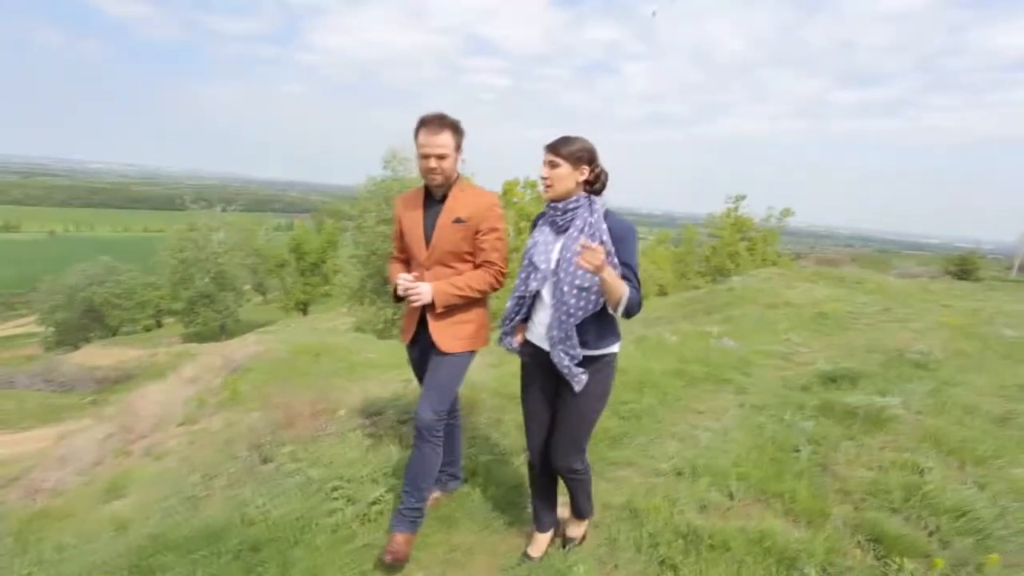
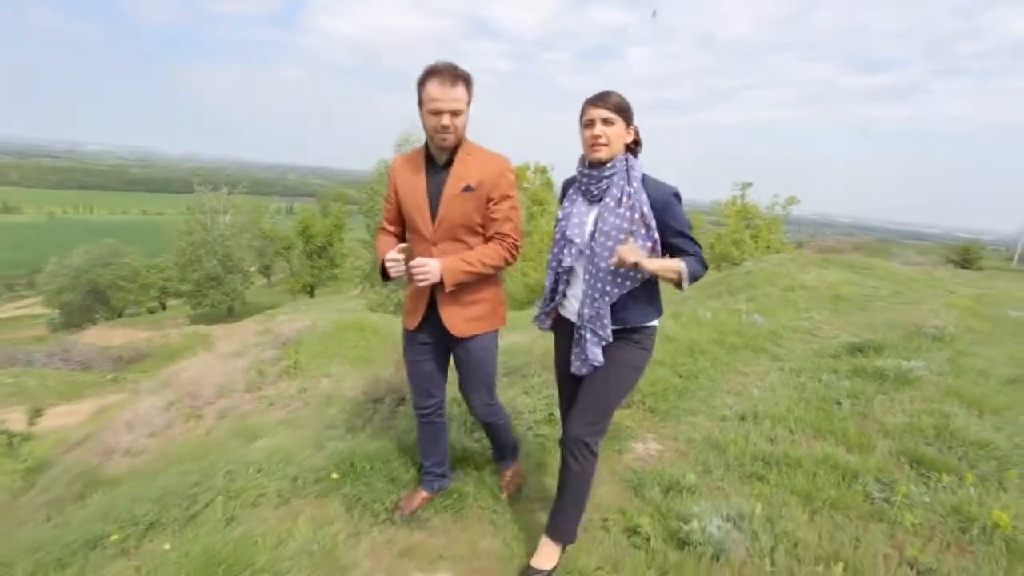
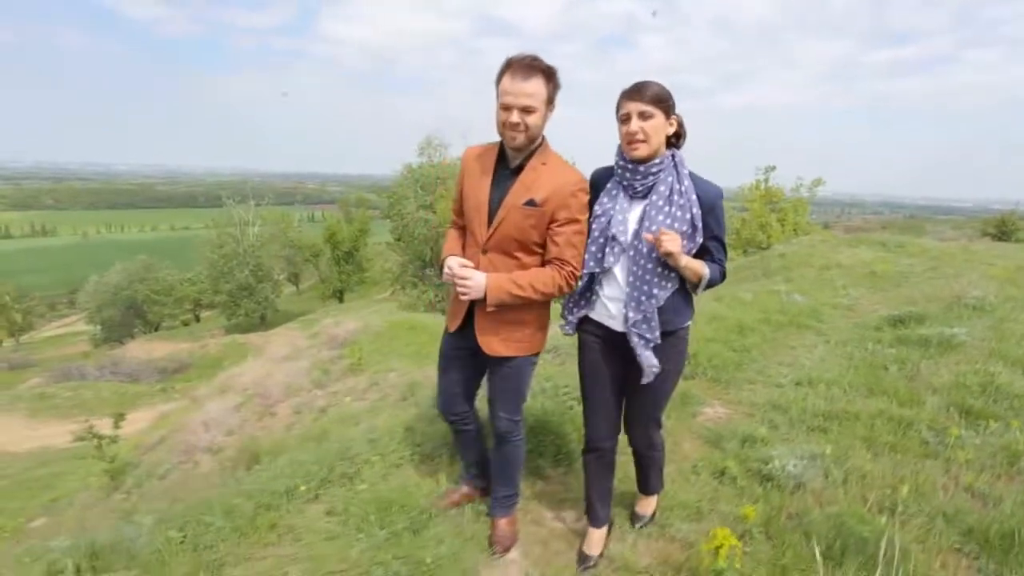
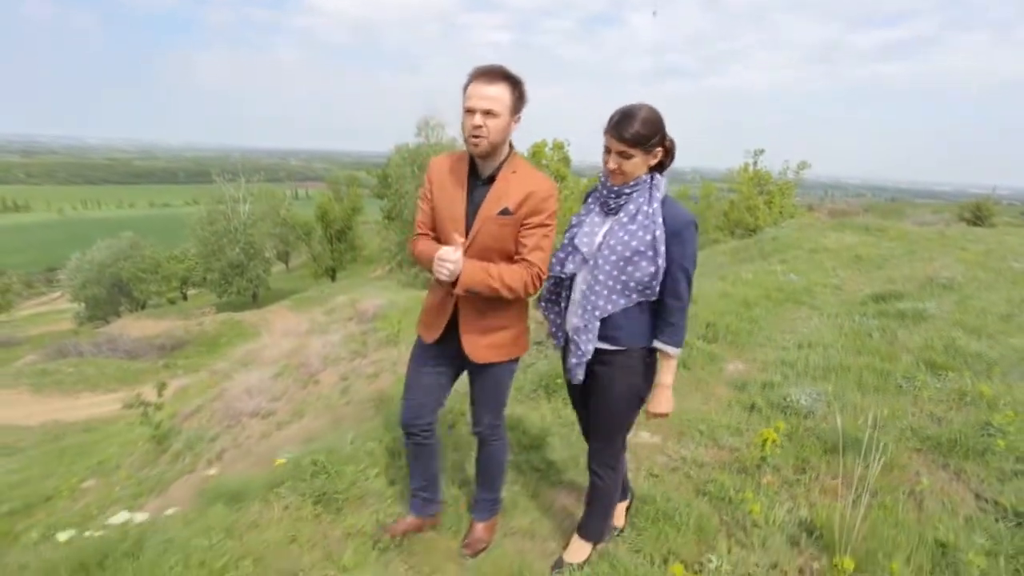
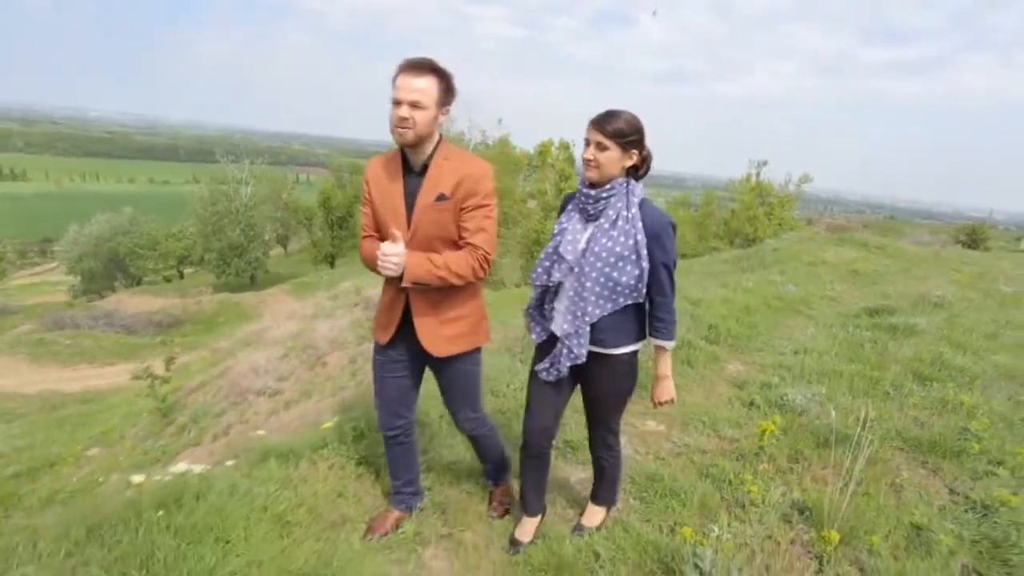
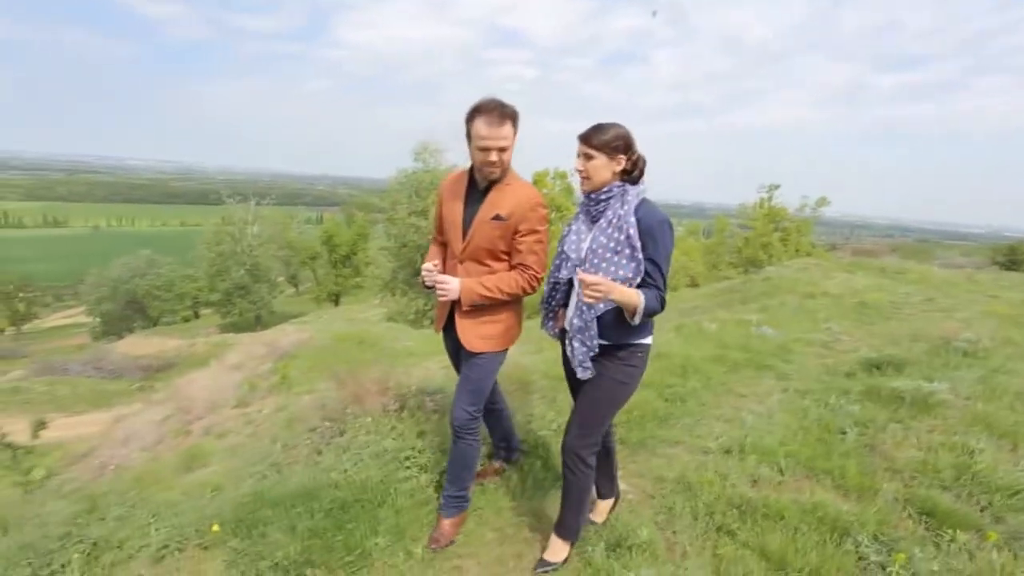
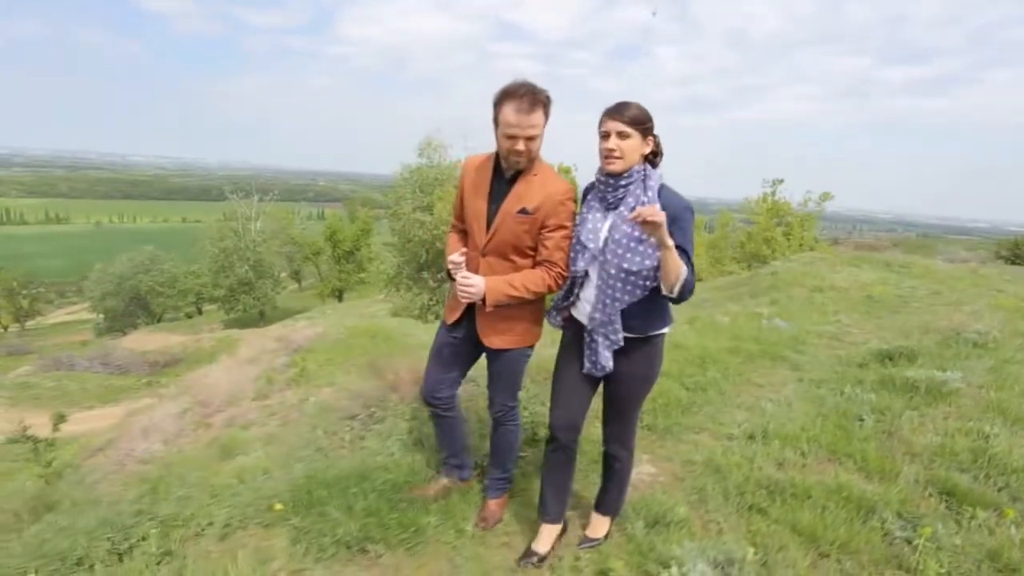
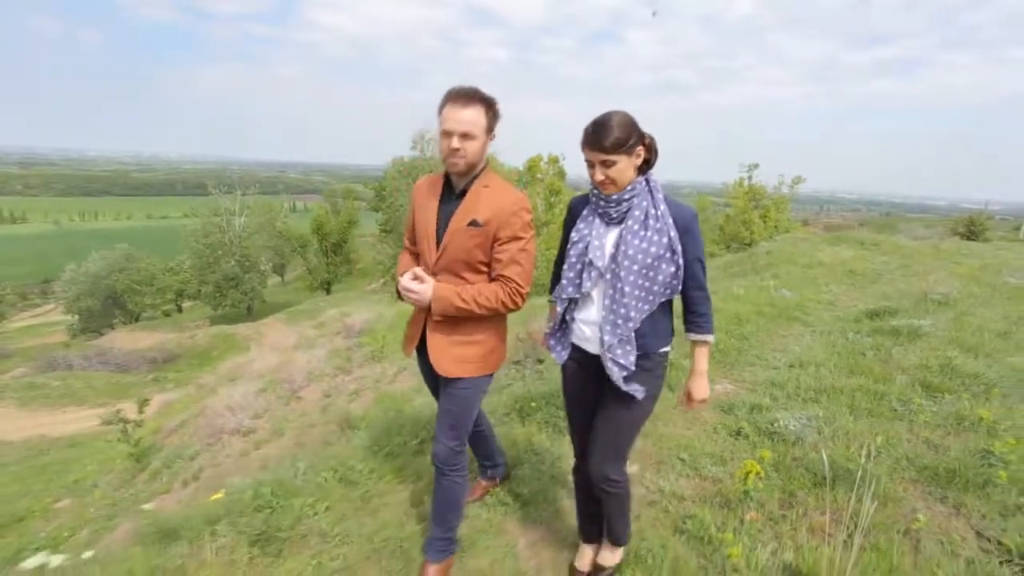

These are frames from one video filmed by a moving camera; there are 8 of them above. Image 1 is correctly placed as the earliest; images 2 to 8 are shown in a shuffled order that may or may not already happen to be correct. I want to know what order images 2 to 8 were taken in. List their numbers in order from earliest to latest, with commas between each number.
6, 7, 2, 3, 8, 4, 5
